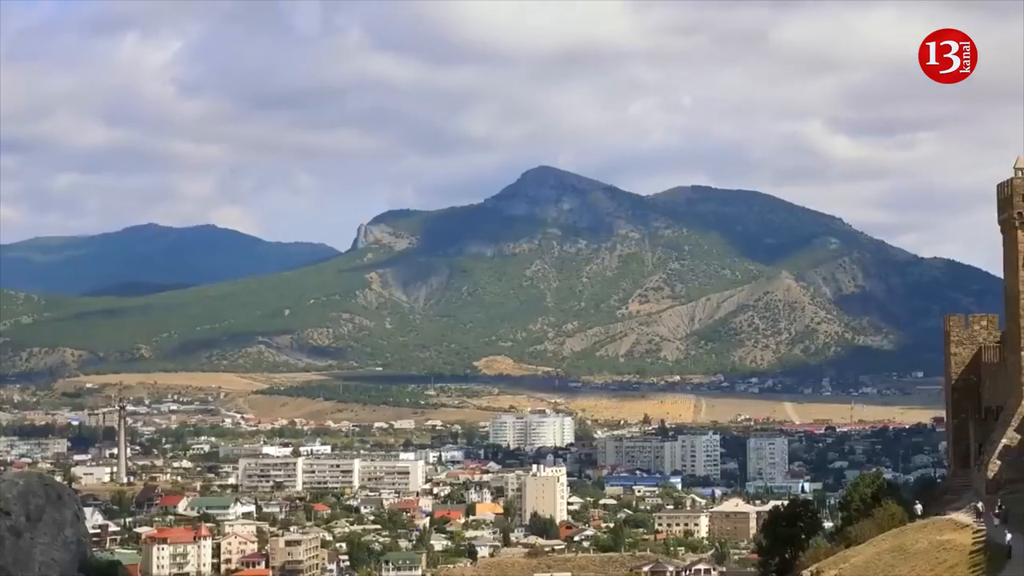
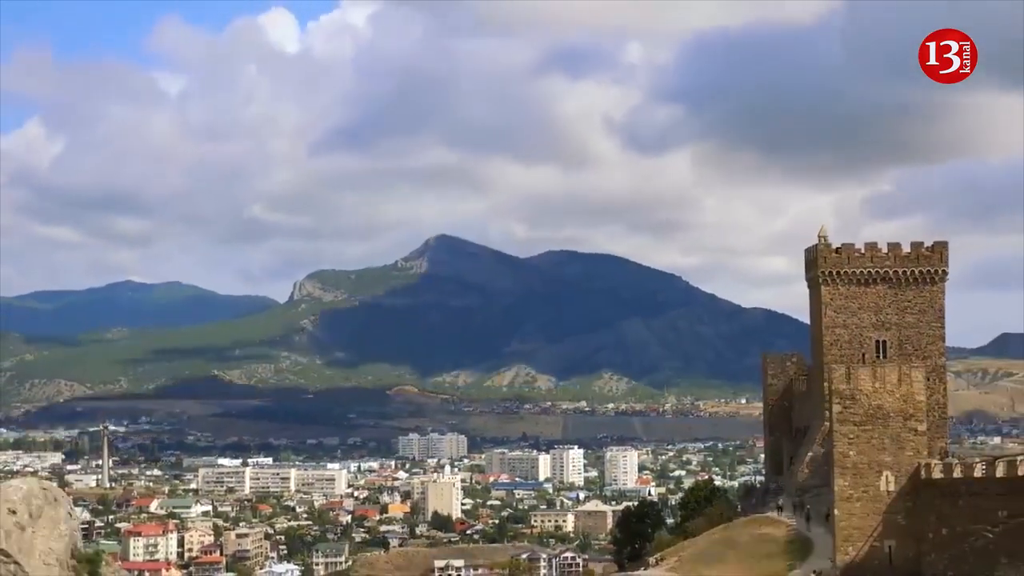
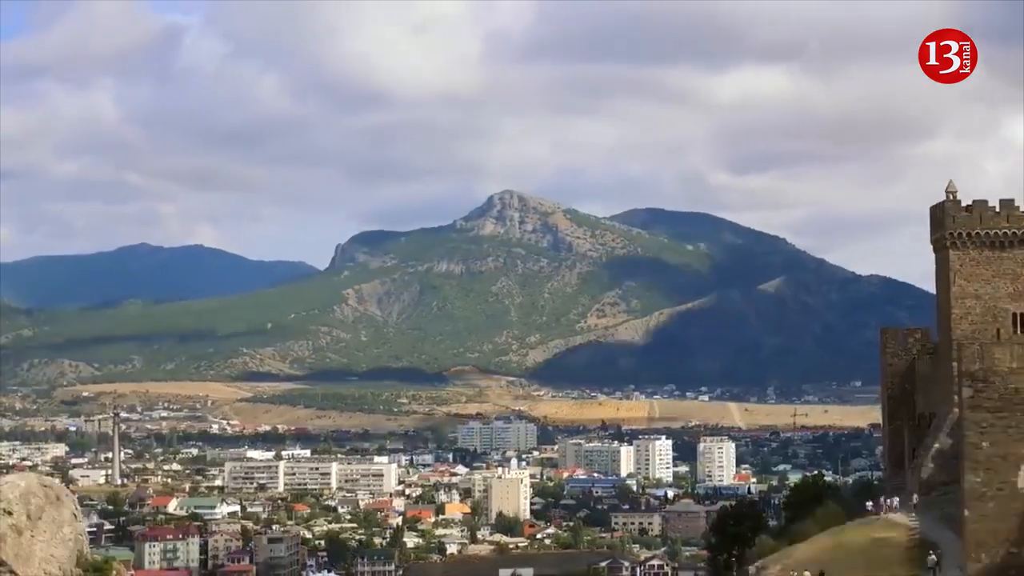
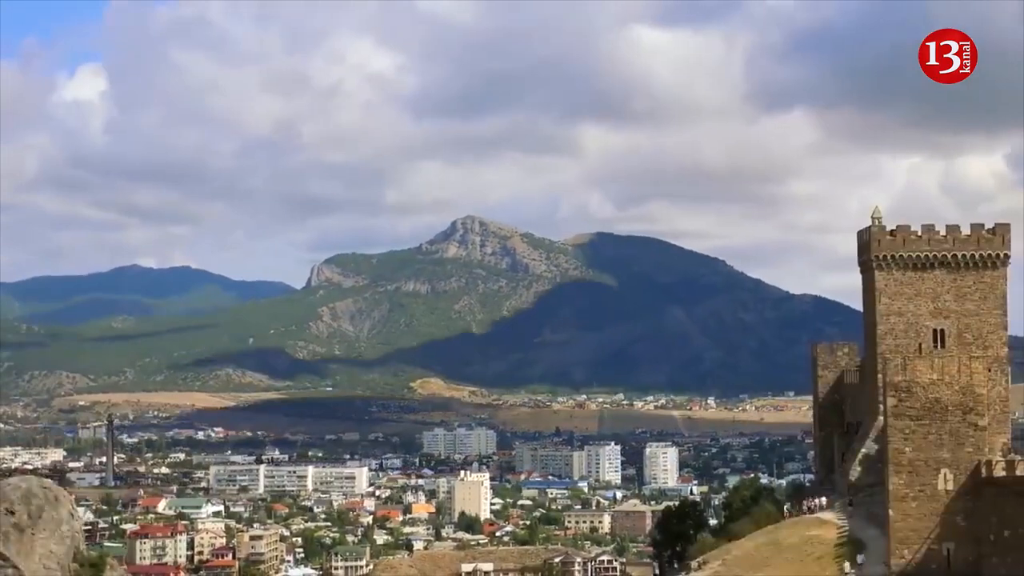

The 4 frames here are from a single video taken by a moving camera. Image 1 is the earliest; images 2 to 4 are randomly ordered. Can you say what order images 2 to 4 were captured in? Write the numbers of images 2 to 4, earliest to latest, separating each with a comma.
3, 4, 2
